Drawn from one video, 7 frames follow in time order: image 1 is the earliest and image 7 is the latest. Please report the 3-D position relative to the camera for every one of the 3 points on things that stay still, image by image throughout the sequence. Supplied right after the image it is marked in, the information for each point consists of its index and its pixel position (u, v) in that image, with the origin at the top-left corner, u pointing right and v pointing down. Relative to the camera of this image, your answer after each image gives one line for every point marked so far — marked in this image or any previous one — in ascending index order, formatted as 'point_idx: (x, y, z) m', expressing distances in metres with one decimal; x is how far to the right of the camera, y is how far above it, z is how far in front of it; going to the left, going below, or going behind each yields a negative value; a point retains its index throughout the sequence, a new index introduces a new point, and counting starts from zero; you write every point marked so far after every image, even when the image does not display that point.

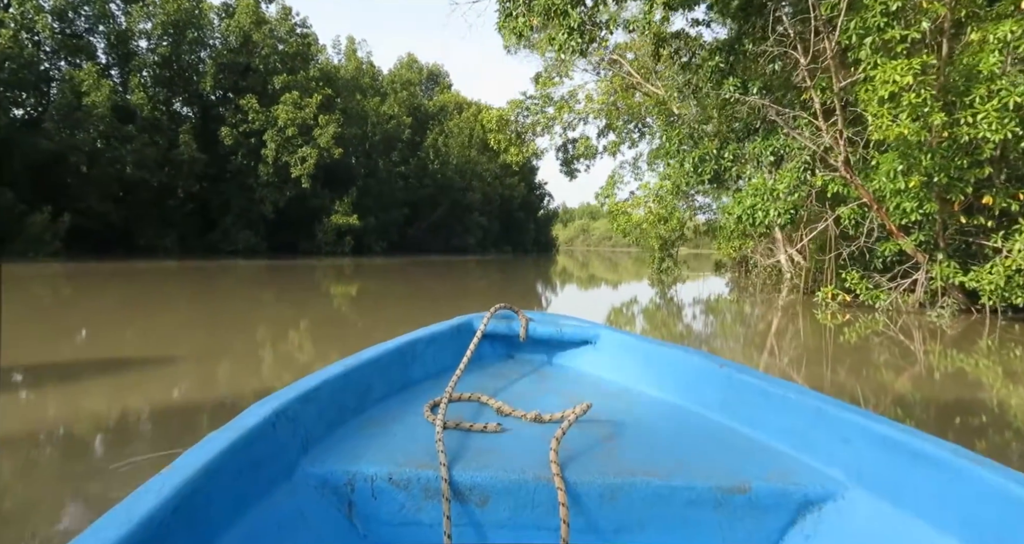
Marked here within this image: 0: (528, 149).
0: (+0.4, +2.4, +11.5) m
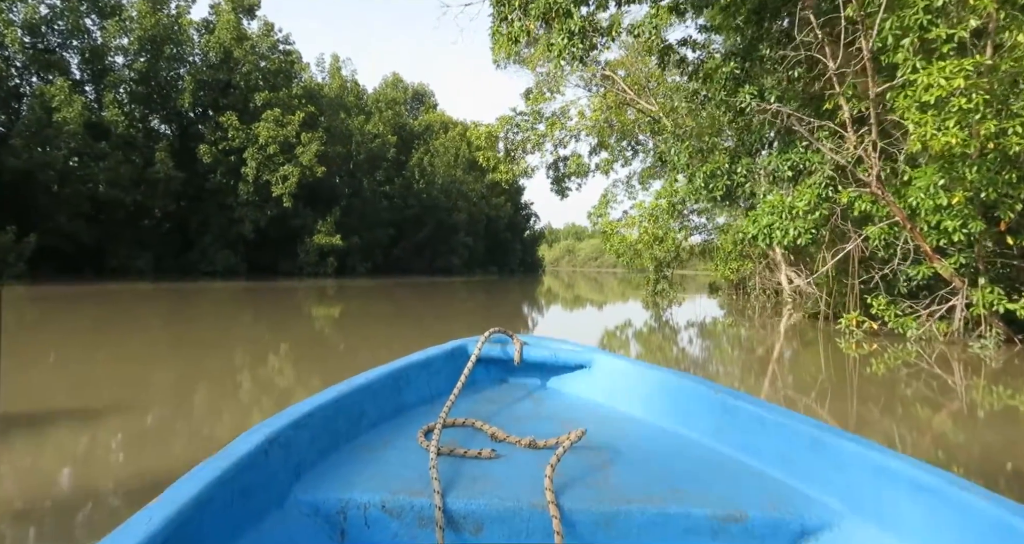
0: (+0.2, +2.0, +11.2) m
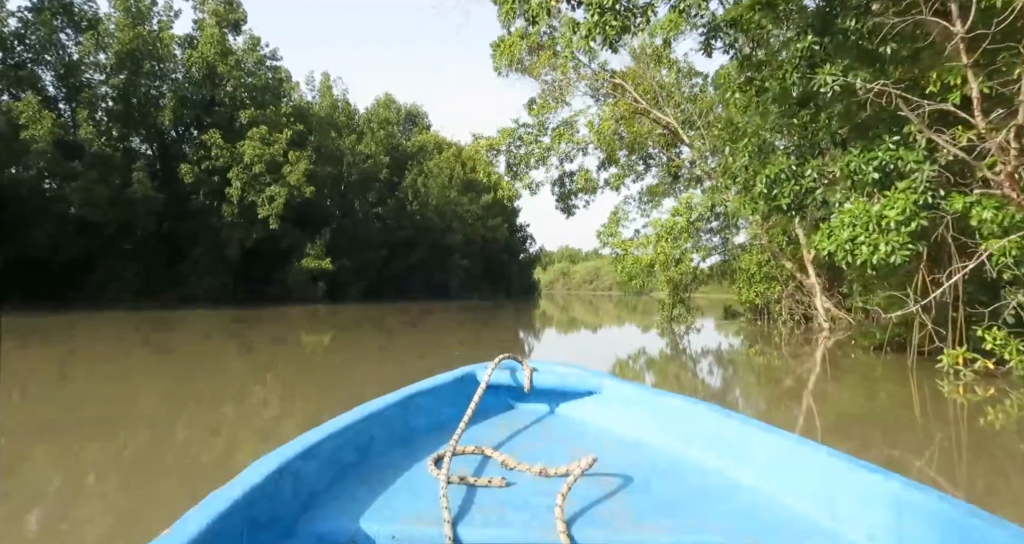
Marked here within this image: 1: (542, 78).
0: (+0.2, +1.6, +10.5) m
1: (+0.6, +3.3, +9.7) m
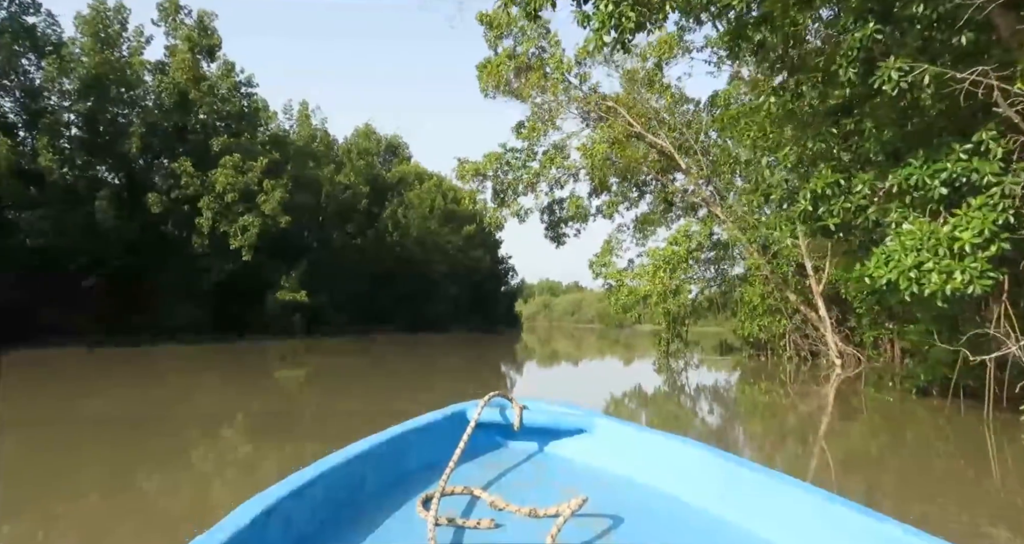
0: (0.0, +1.0, +10.1) m
1: (+0.3, +2.8, +9.4) m
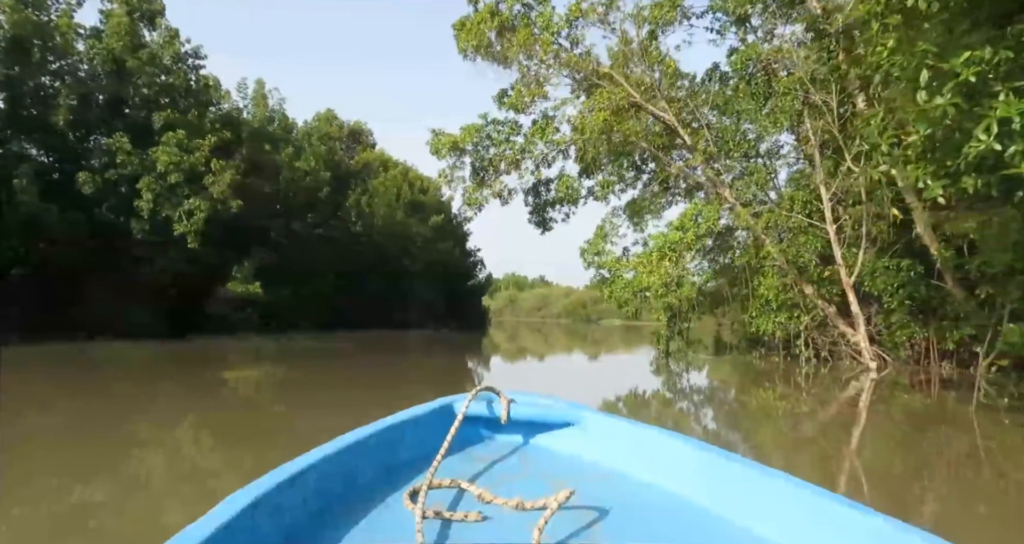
0: (-0.4, +1.2, +9.1) m
1: (0.0, +2.9, +8.4) m
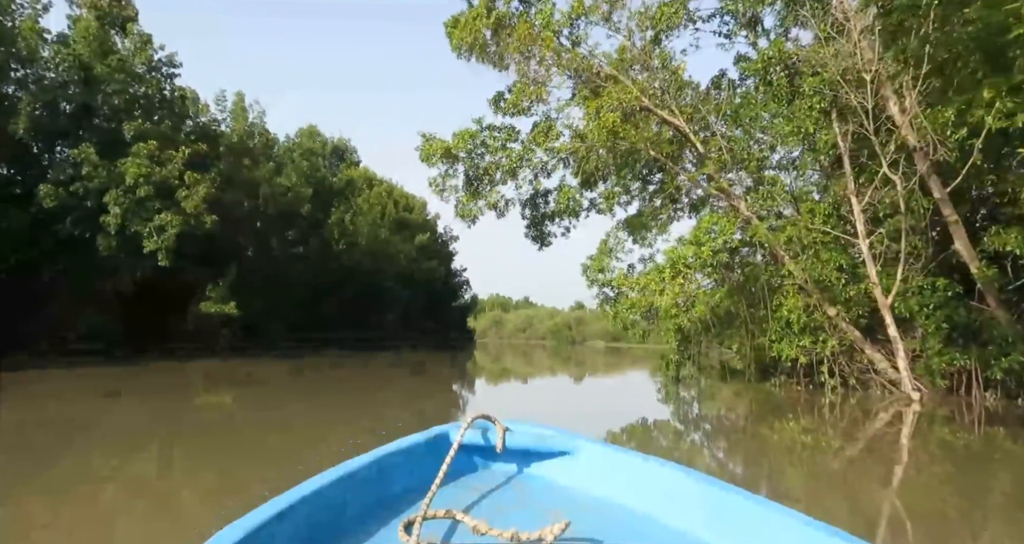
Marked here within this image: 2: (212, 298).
0: (-0.5, +0.9, +8.5) m
1: (0.0, +2.7, +7.9) m
2: (-8.5, -0.8, +16.8) m
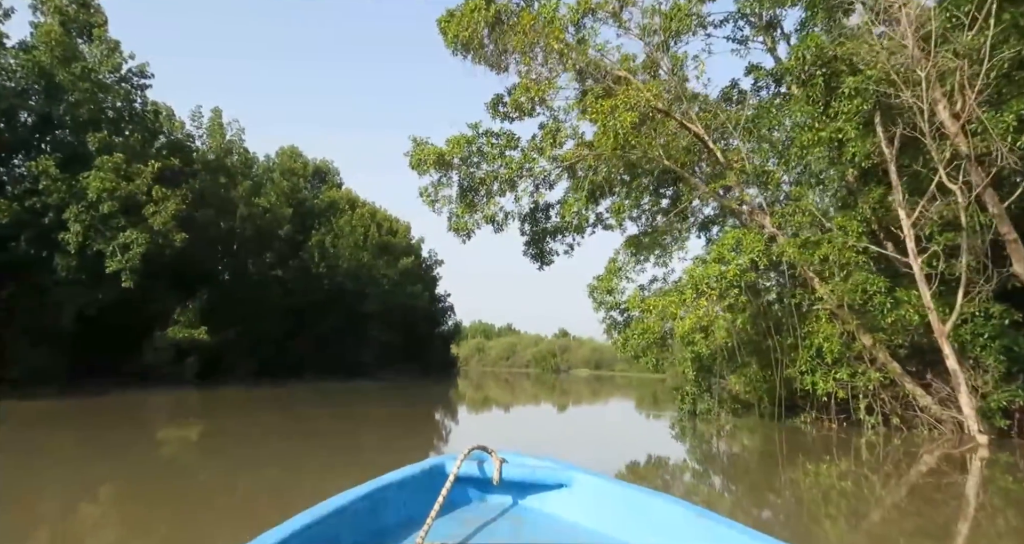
0: (-0.5, +0.6, +7.8) m
1: (-0.1, +2.4, +7.3) m
2: (-8.8, -1.4, +15.8) m
